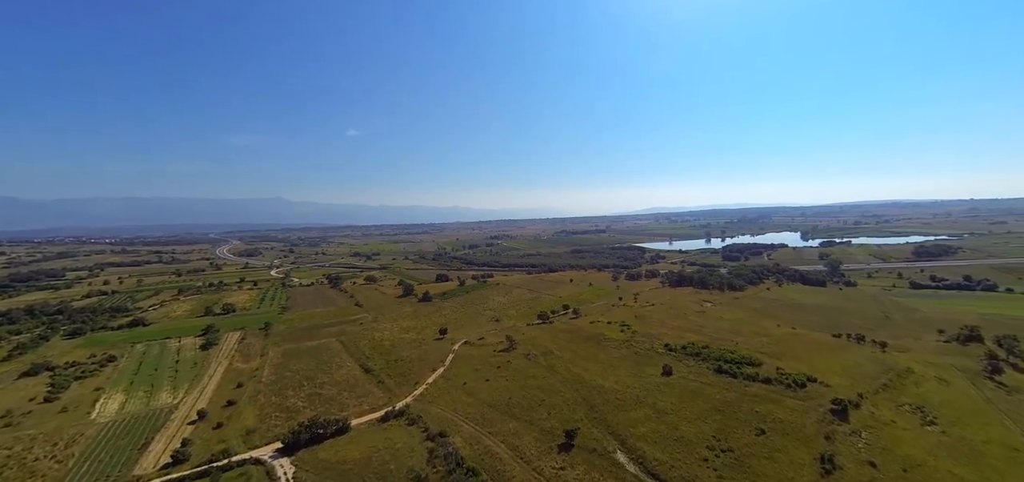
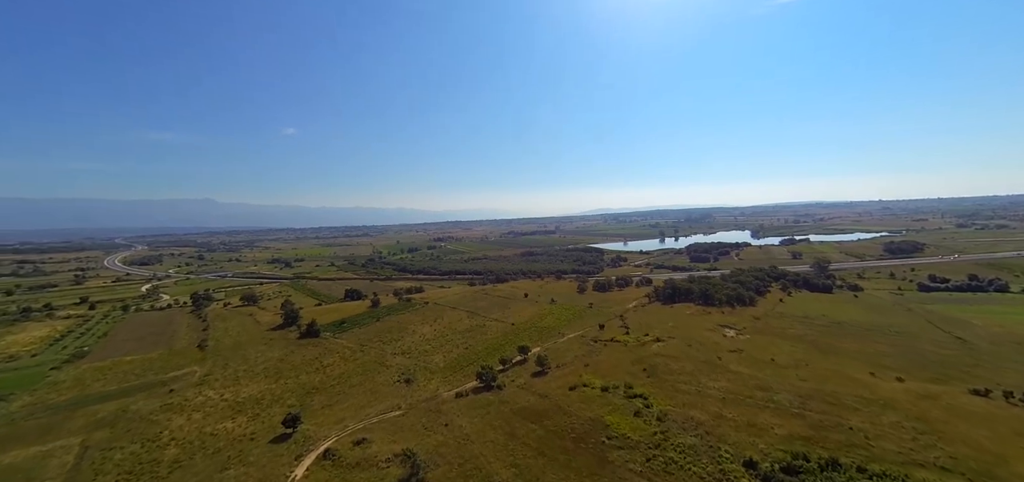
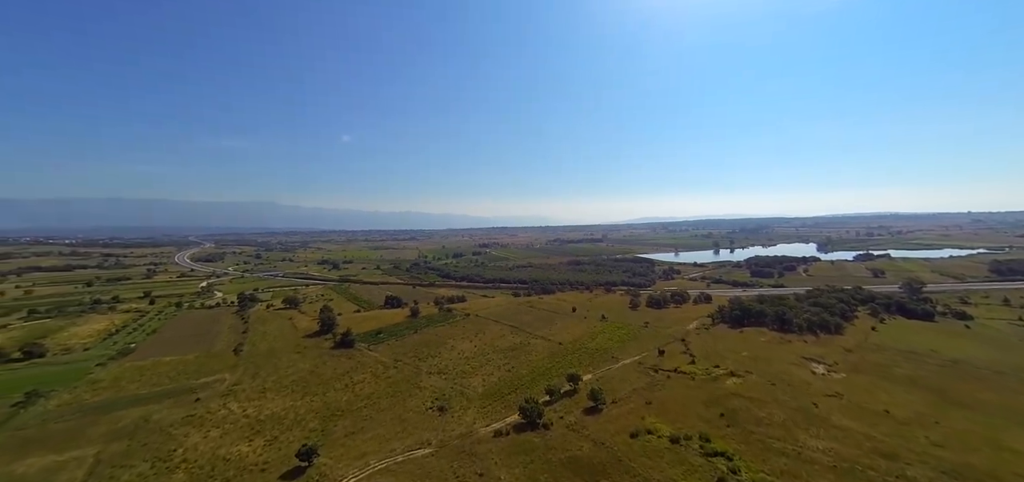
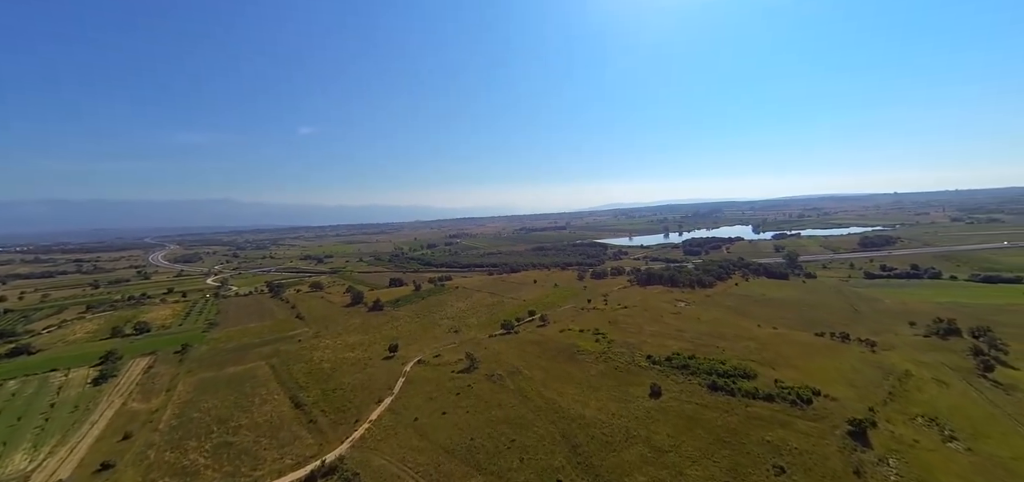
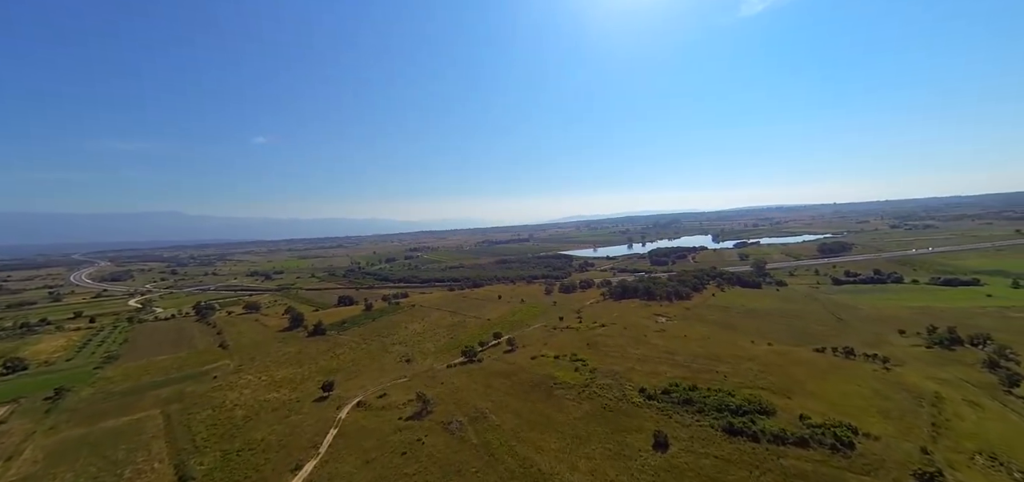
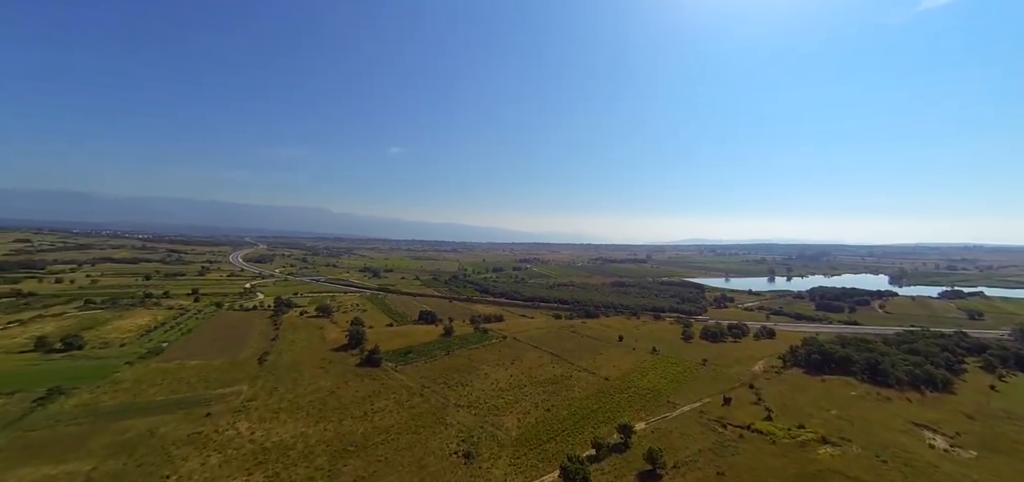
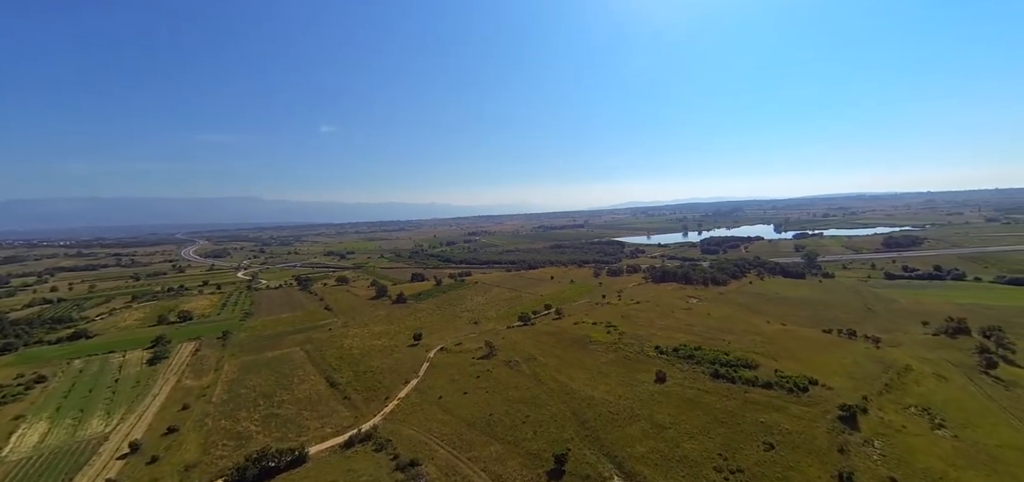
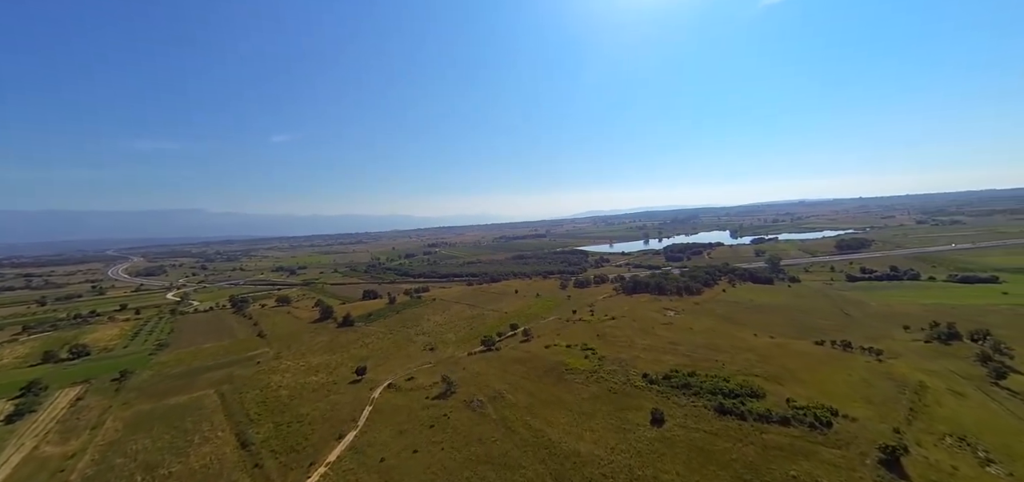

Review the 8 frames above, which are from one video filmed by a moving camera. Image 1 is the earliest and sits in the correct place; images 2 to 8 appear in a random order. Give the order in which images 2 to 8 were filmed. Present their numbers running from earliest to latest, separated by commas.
7, 4, 8, 5, 2, 3, 6
